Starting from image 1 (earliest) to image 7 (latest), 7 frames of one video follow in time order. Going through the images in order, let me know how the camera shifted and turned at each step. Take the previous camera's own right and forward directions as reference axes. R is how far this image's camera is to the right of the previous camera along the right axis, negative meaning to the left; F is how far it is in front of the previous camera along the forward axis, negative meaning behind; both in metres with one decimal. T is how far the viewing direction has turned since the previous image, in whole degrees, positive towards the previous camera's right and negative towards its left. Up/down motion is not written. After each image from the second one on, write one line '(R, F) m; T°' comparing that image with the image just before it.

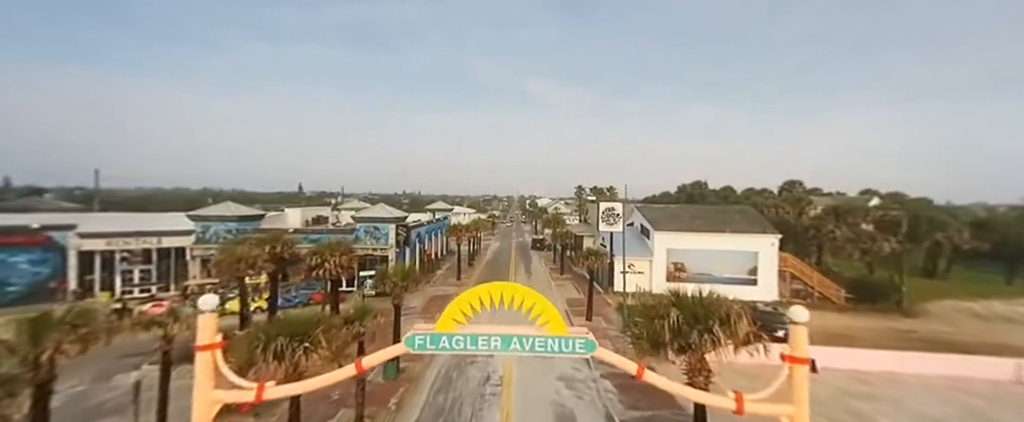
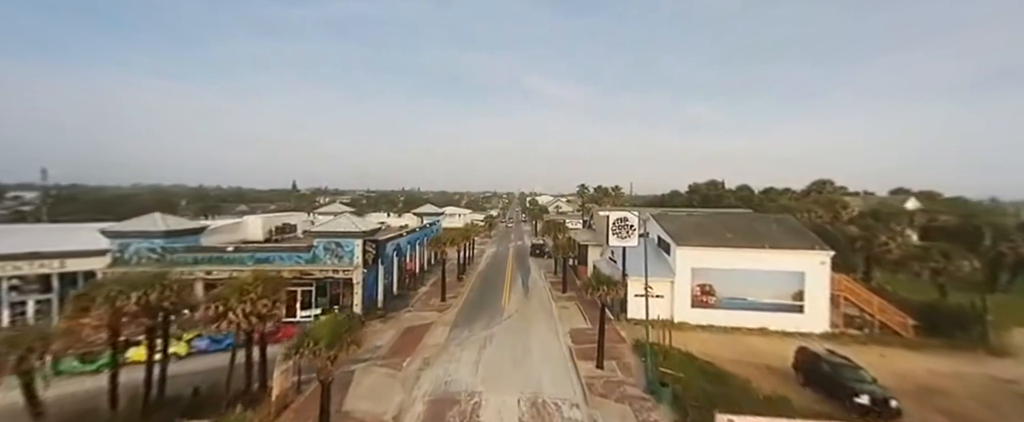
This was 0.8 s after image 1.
(+0.5, +4.7) m; 0°
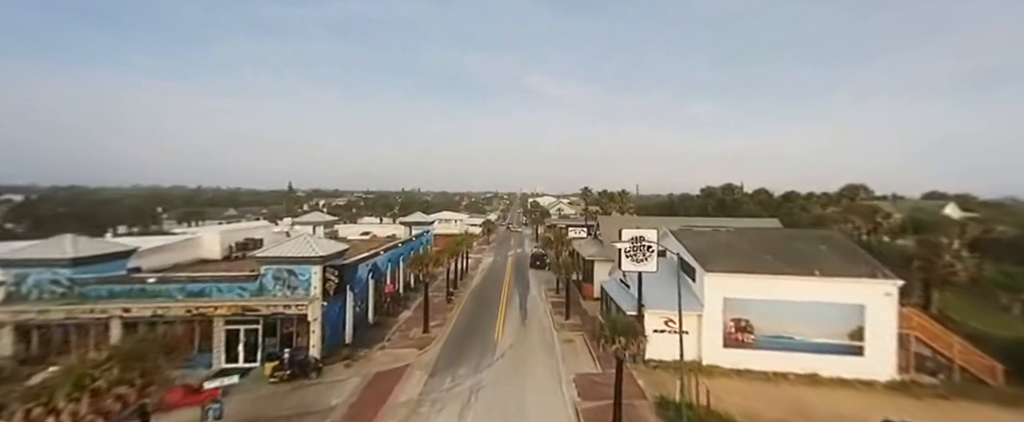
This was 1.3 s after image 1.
(+0.4, +4.0) m; 0°
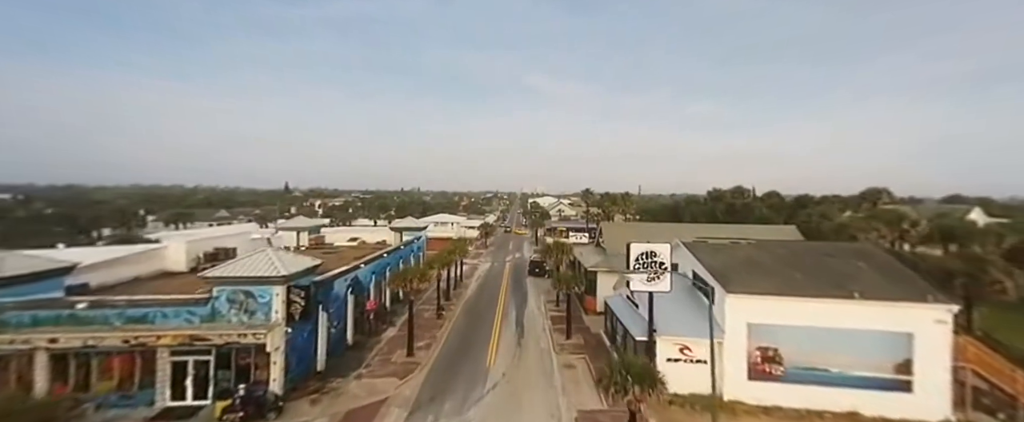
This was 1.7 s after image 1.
(+0.3, +2.4) m; 0°
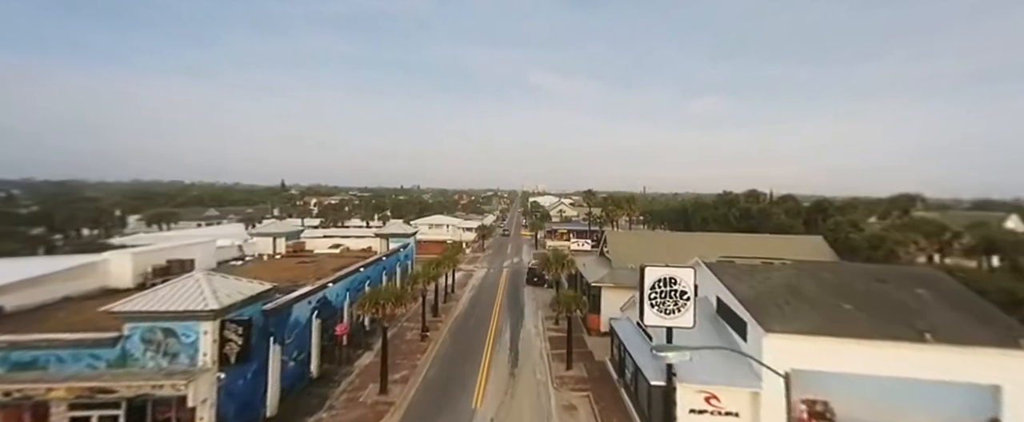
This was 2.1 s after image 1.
(+0.4, +3.1) m; 0°
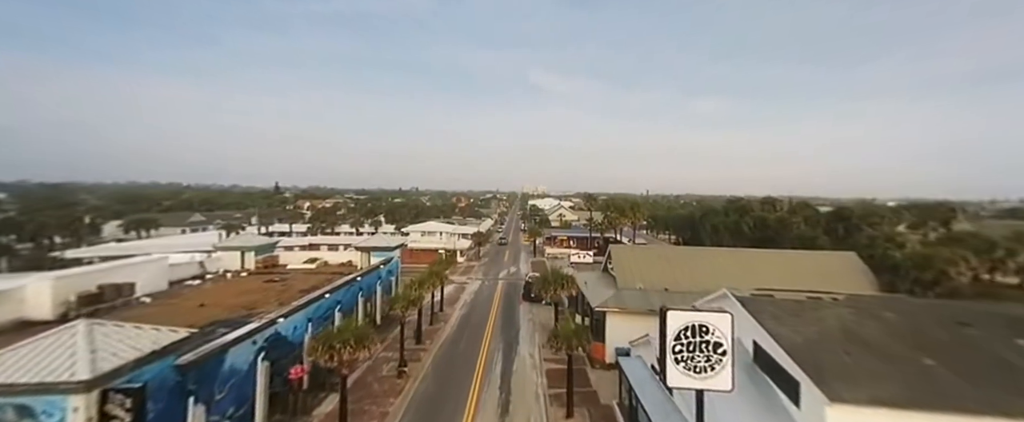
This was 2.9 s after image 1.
(+0.5, +3.2) m; 0°
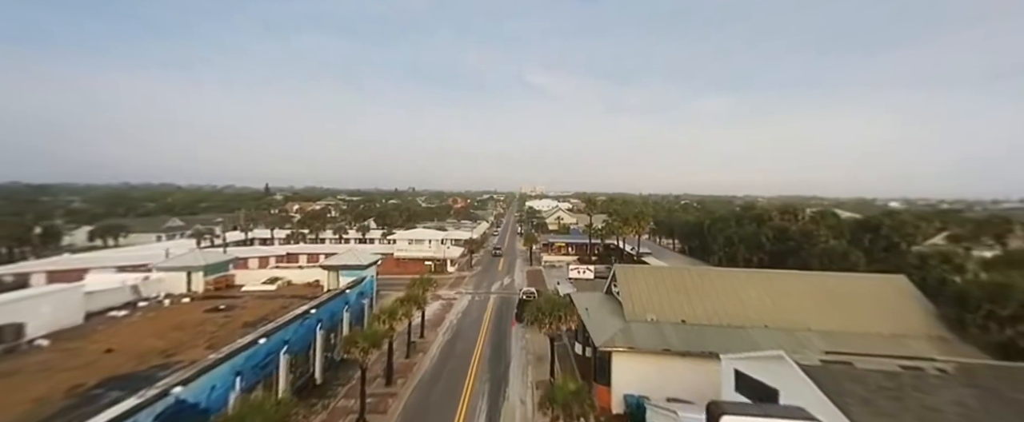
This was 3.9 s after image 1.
(+0.6, +4.0) m; 0°
